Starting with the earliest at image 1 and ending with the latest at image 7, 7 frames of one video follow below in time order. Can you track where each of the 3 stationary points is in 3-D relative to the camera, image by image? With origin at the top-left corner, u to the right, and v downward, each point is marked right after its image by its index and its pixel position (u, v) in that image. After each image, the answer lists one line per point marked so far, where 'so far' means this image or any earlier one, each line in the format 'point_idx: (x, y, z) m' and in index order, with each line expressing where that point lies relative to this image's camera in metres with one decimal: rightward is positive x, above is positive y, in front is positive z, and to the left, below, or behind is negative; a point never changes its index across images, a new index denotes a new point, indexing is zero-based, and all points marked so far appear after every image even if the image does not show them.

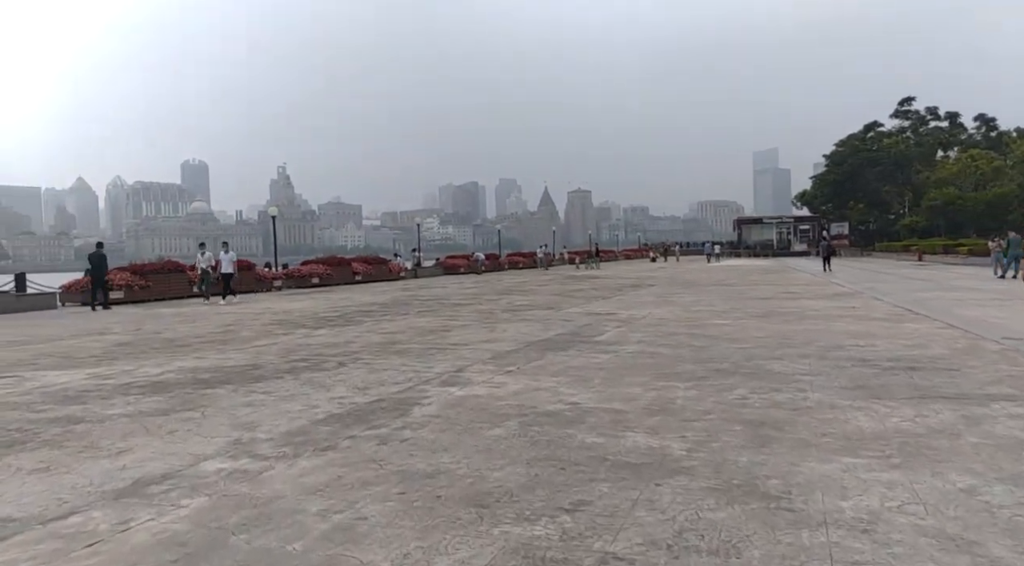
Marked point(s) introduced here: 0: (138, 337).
0: (-5.9, -0.8, +11.5) m
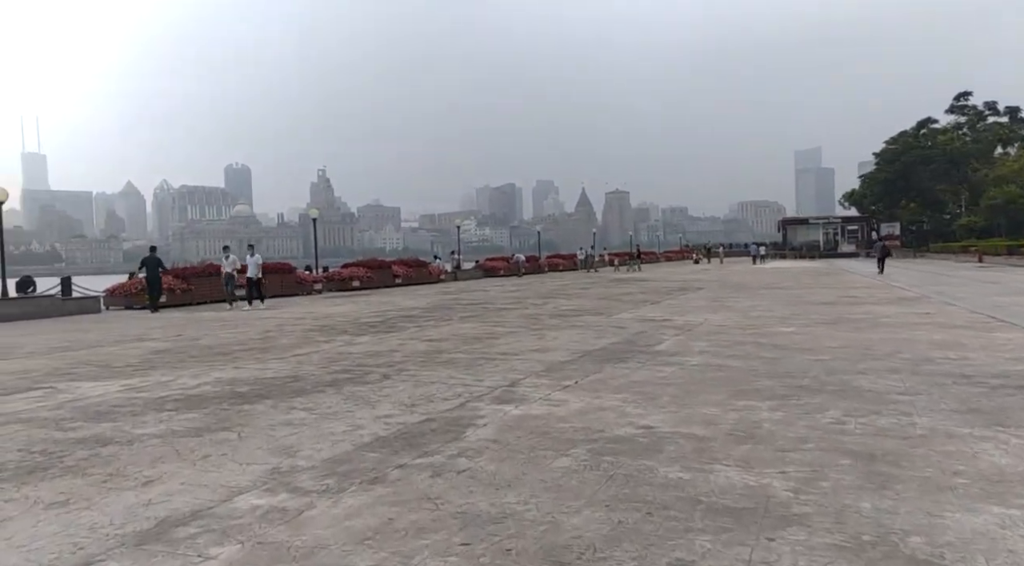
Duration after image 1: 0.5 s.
0: (-5.1, -0.9, +11.2) m
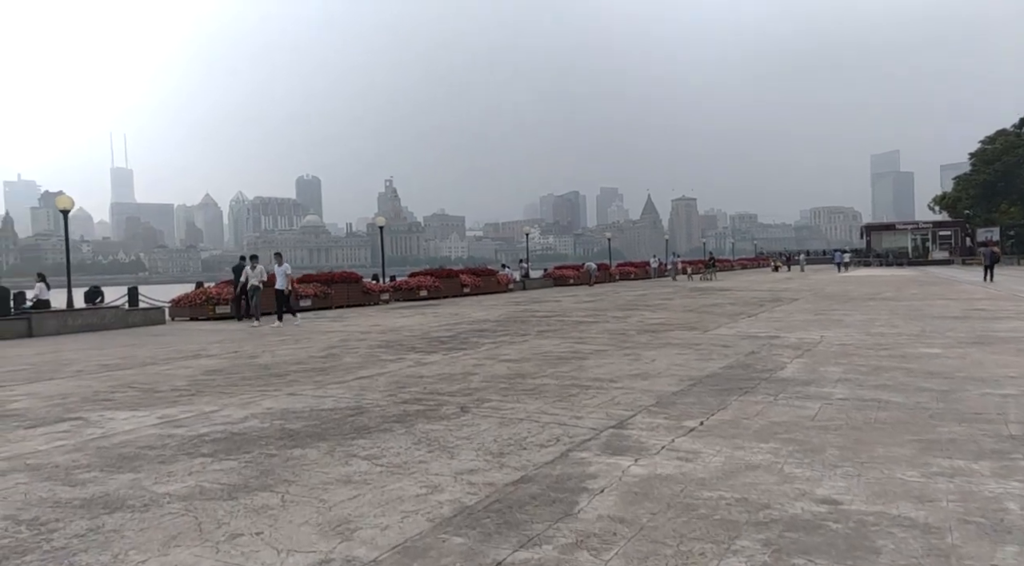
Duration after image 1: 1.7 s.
0: (-3.9, -1.1, +10.2) m
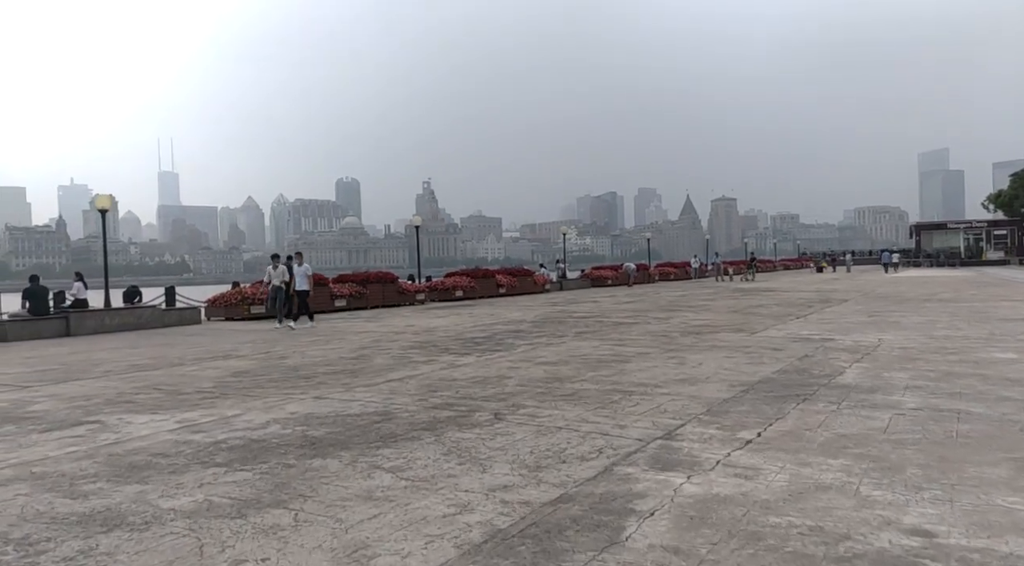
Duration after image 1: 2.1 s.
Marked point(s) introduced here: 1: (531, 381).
0: (-3.4, -1.1, +9.9) m
1: (+0.2, -1.1, +7.9) m
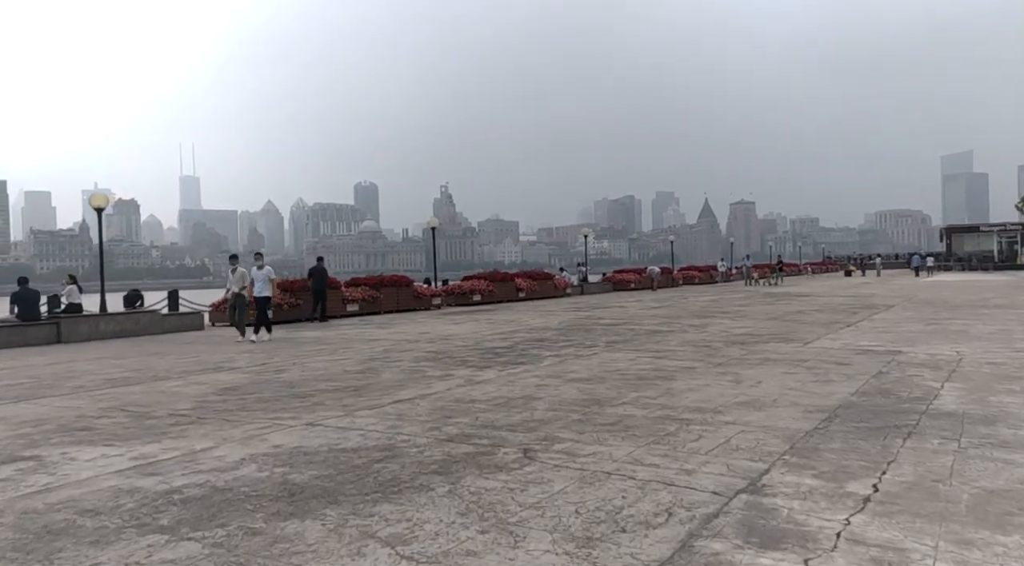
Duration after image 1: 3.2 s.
0: (-3.1, -1.1, +8.8) m
1: (+0.5, -1.1, +6.7) m
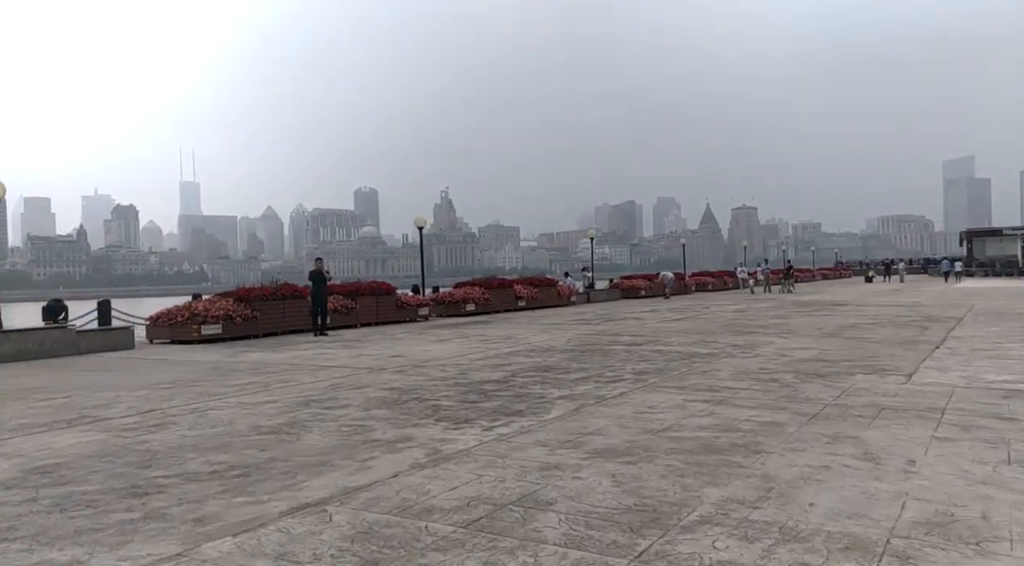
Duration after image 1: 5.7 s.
0: (-3.1, -1.2, +5.7) m
1: (+0.4, -1.2, +3.6) m
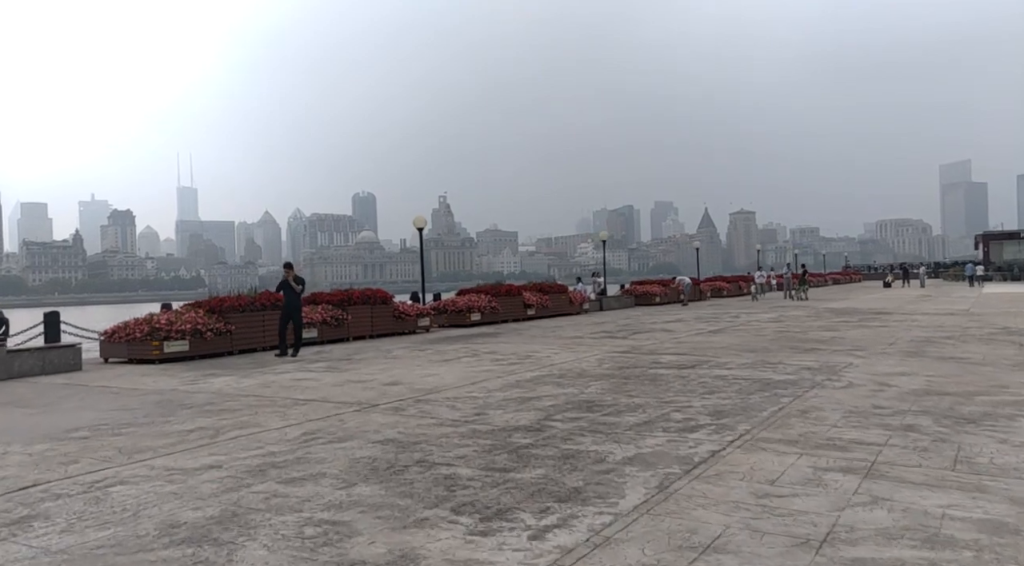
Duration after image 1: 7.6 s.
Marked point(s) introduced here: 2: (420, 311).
0: (-2.8, -1.3, +3.4) m
1: (+0.7, -1.2, +1.3) m
2: (-2.4, -0.7, +18.8) m
